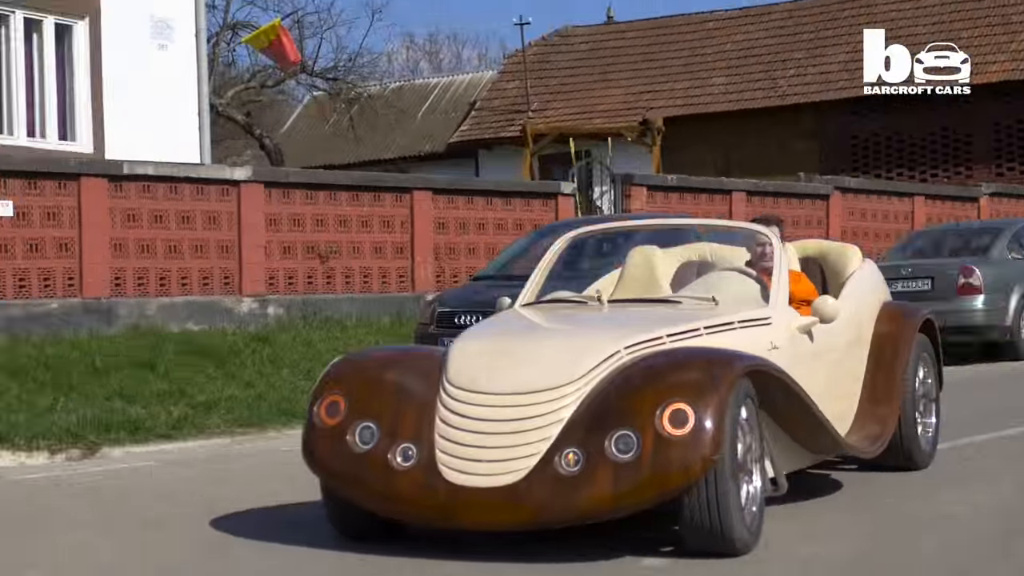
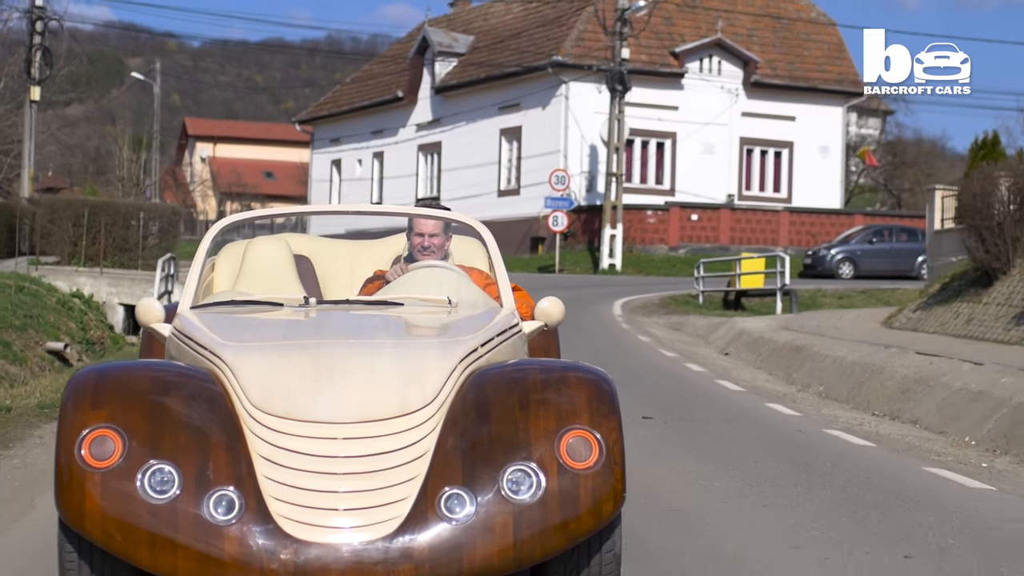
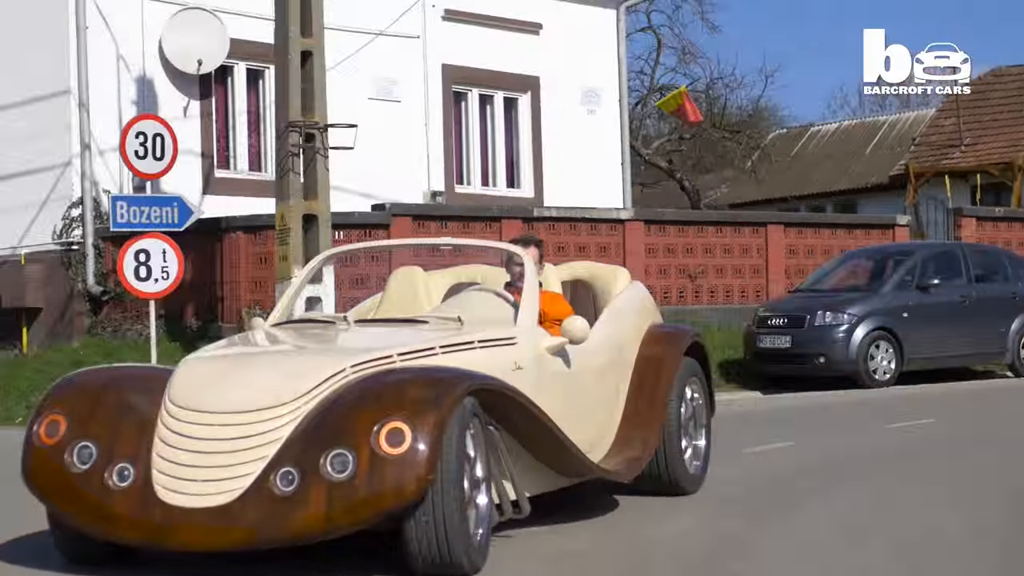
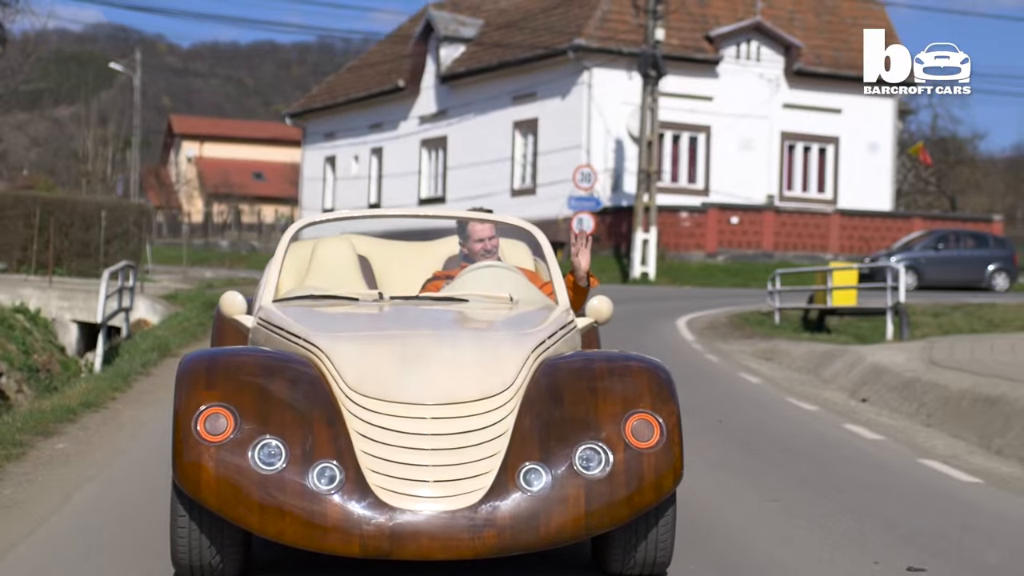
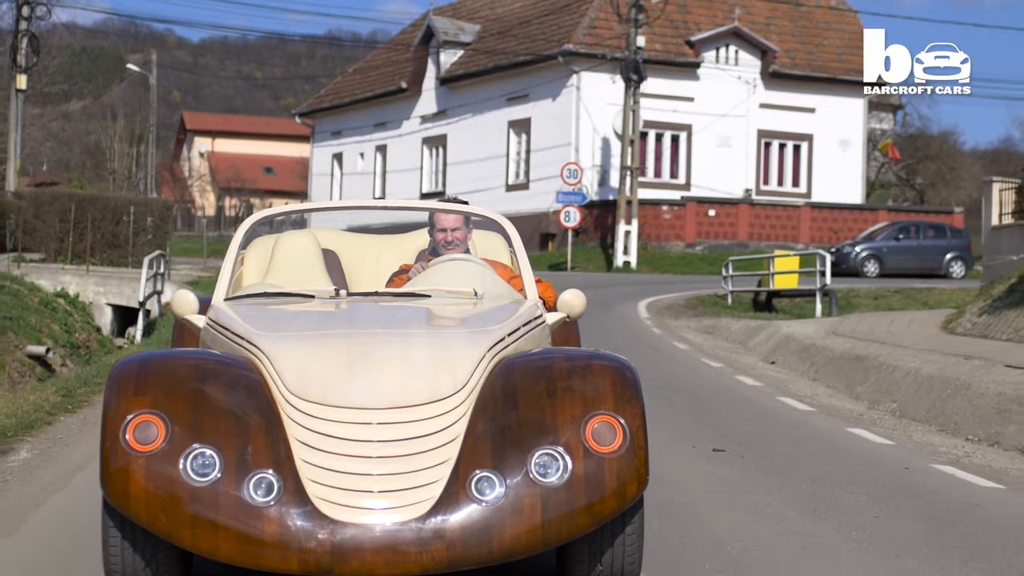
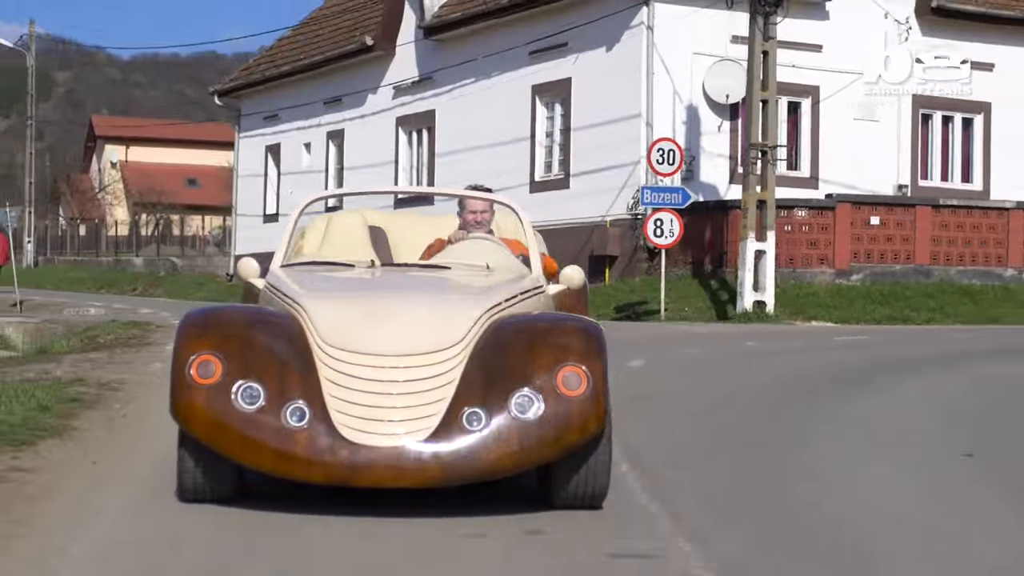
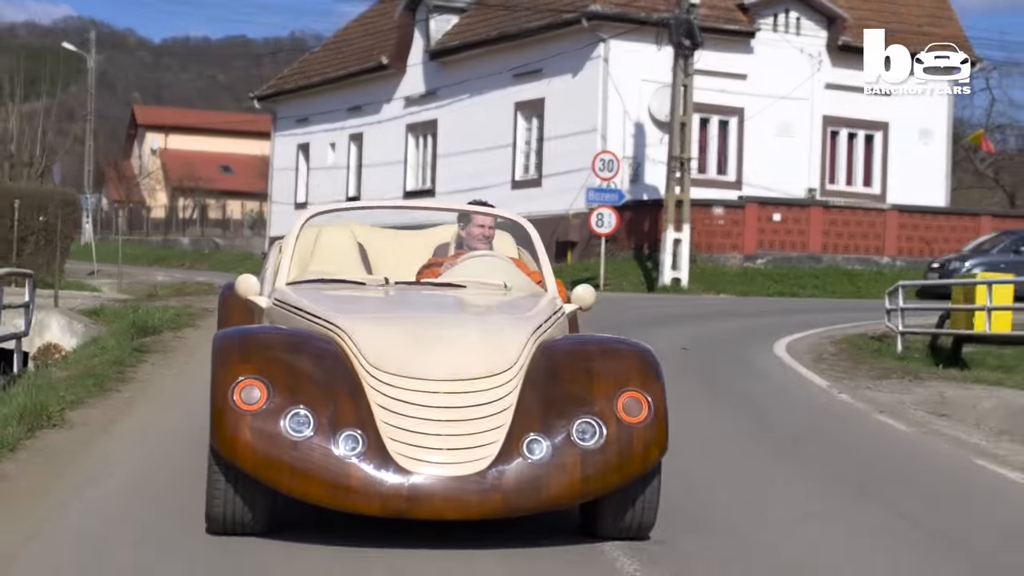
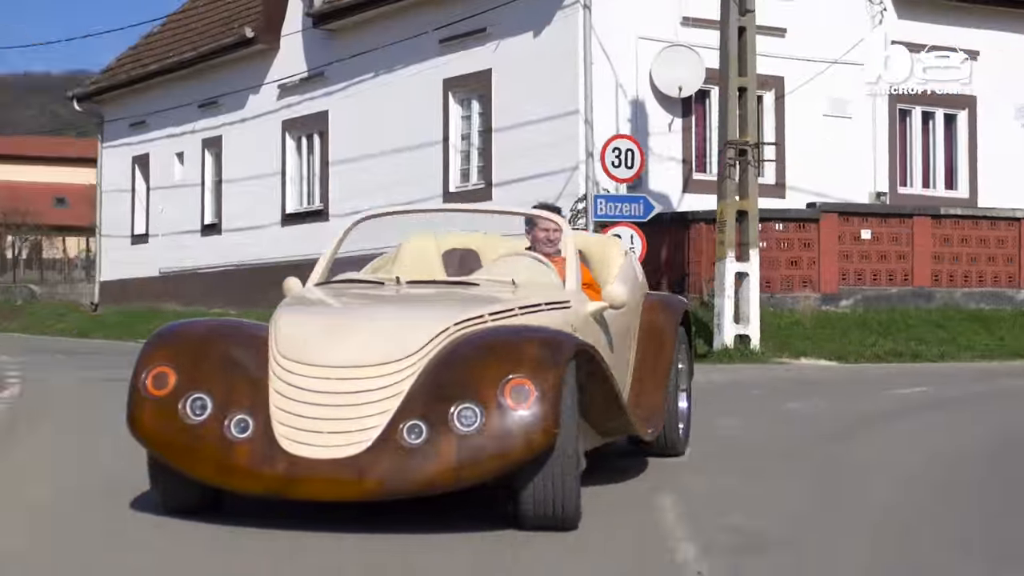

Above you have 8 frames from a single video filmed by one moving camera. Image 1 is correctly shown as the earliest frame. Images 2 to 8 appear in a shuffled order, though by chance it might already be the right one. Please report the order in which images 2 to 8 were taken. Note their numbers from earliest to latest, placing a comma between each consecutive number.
3, 8, 6, 7, 4, 5, 2
